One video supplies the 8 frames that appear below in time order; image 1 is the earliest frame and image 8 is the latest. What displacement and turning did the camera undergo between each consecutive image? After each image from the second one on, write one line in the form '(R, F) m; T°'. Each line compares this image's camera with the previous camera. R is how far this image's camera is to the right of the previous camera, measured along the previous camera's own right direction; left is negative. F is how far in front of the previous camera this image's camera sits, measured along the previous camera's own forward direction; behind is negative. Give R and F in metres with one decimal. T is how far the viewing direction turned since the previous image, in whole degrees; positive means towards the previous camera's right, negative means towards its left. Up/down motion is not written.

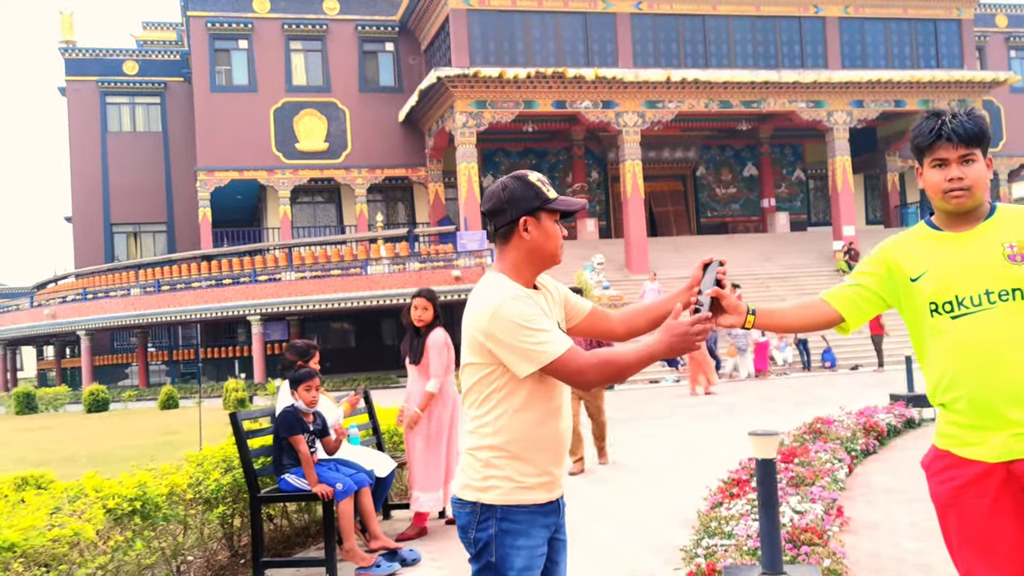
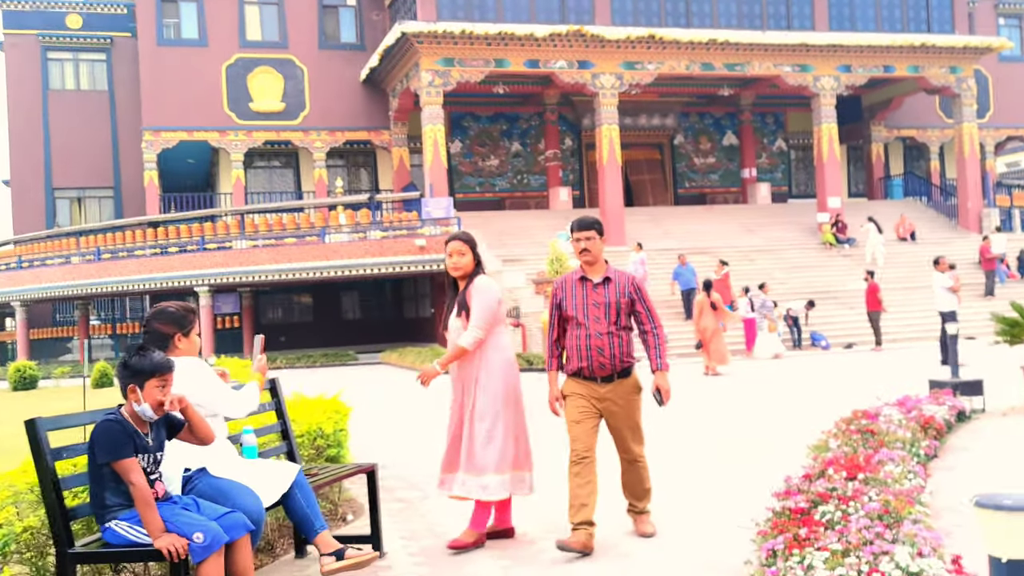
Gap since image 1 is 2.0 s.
(0.0, +1.4) m; +2°
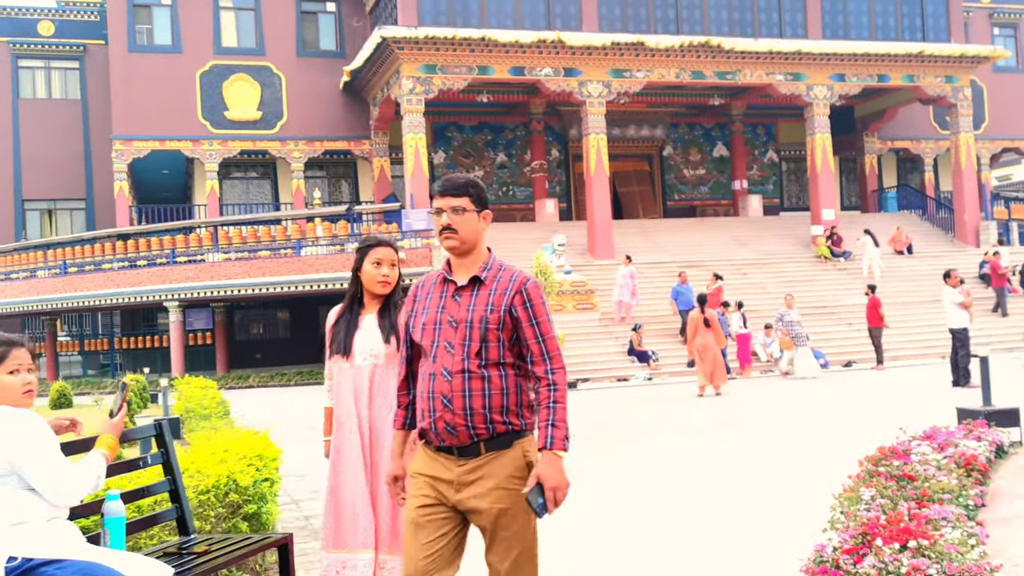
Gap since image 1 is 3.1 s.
(+0.1, +0.8) m; +1°
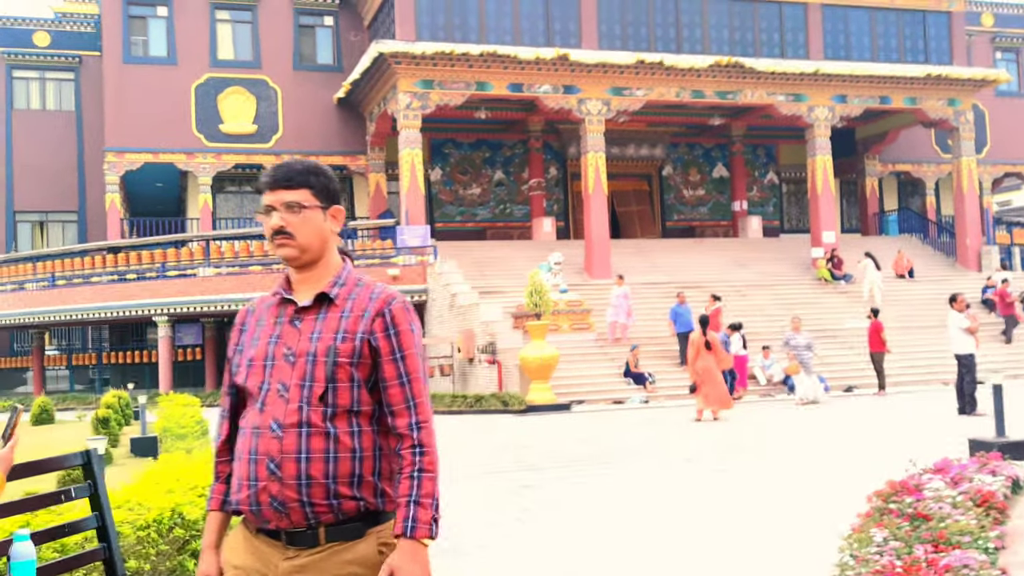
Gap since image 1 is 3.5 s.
(+0.1, +0.3) m; 0°
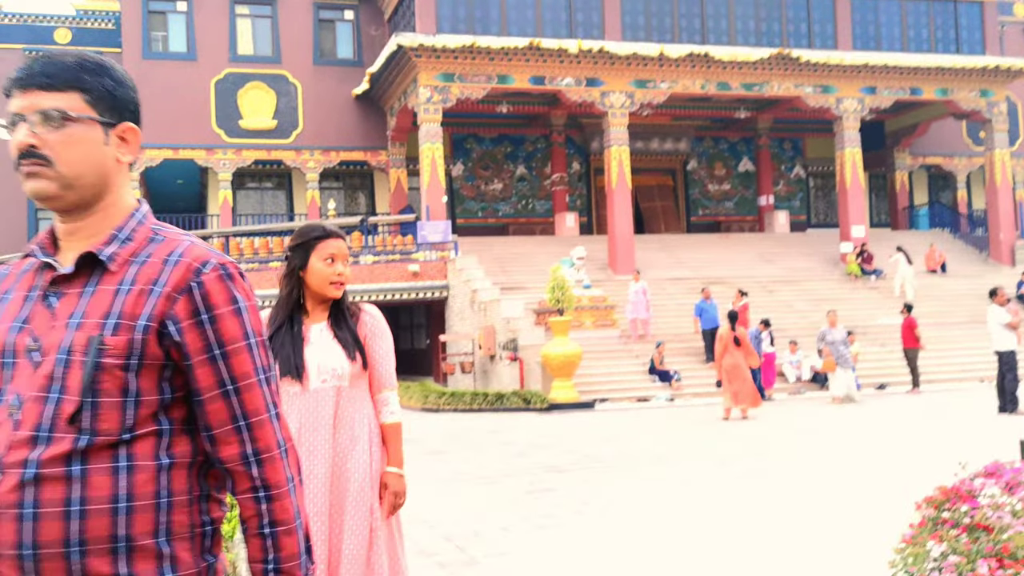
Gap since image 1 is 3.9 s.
(0.0, +0.3) m; -1°
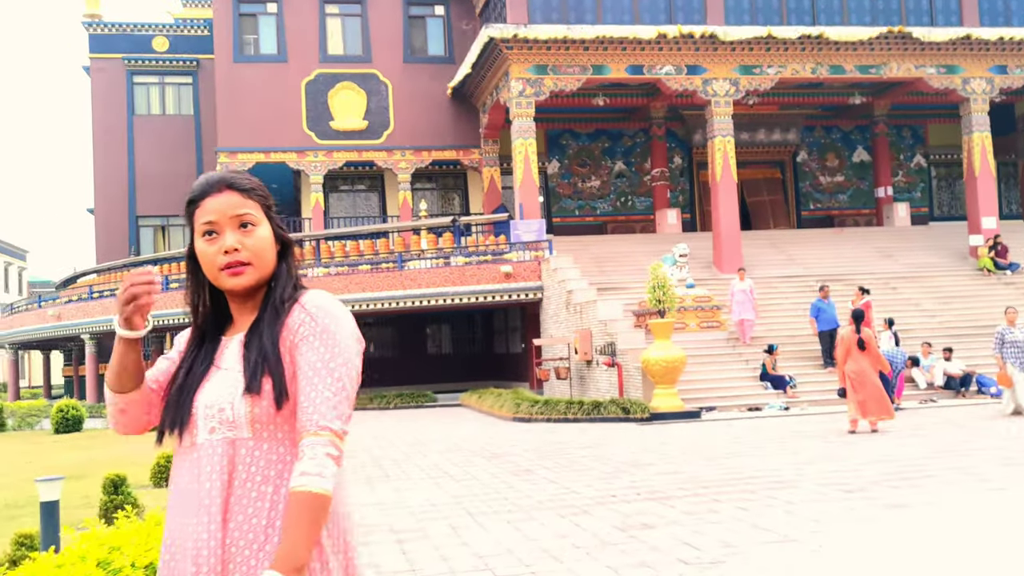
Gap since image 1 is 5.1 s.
(+0.1, +1.0) m; -6°
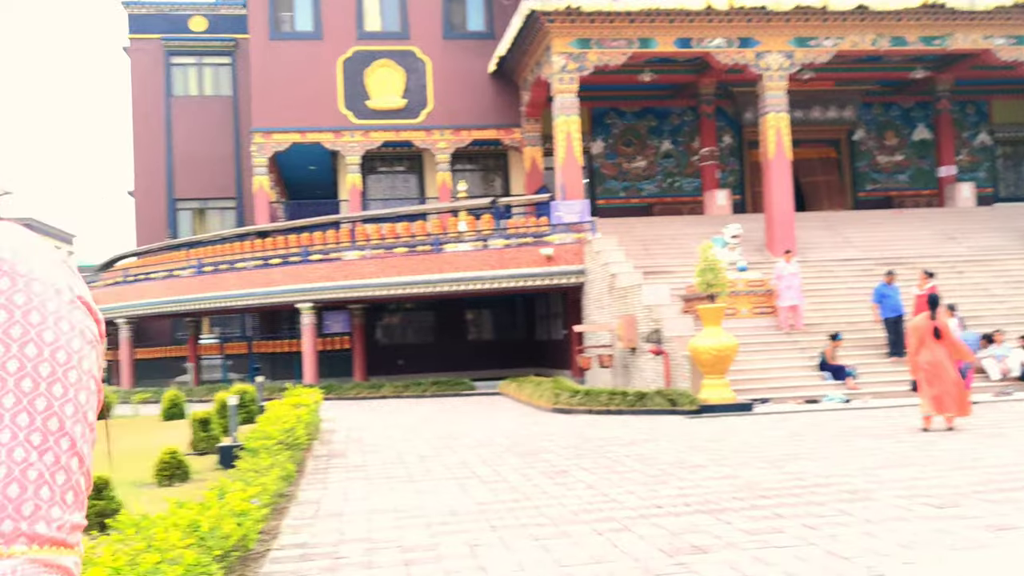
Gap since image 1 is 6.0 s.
(+0.1, +0.8) m; -3°
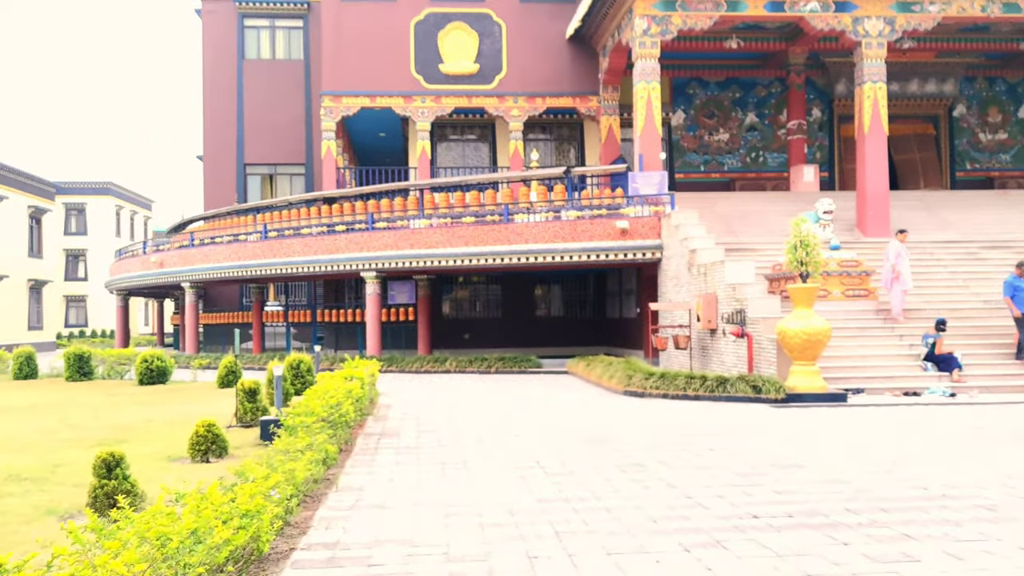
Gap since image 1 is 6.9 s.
(0.0, +0.8) m; -4°
